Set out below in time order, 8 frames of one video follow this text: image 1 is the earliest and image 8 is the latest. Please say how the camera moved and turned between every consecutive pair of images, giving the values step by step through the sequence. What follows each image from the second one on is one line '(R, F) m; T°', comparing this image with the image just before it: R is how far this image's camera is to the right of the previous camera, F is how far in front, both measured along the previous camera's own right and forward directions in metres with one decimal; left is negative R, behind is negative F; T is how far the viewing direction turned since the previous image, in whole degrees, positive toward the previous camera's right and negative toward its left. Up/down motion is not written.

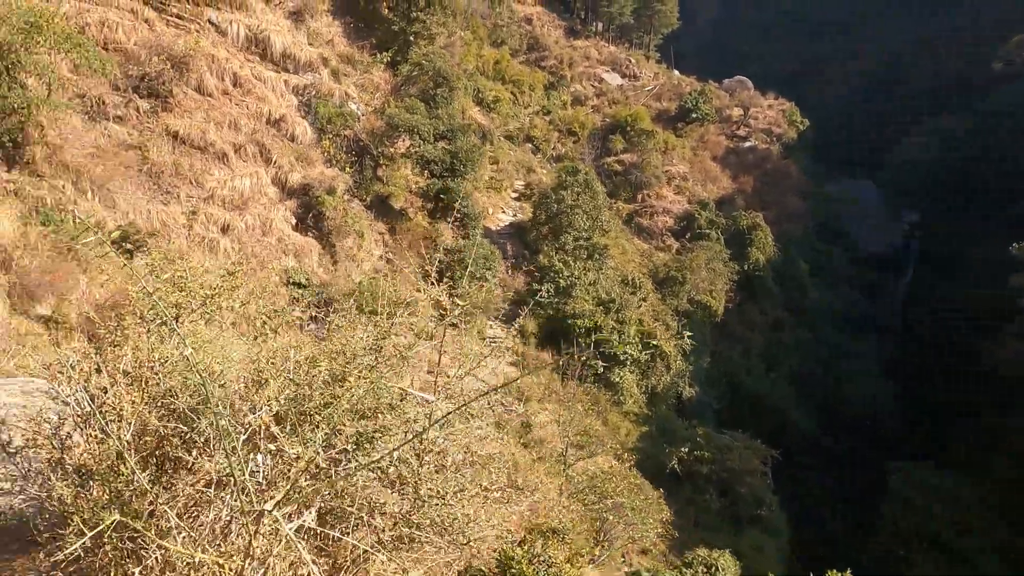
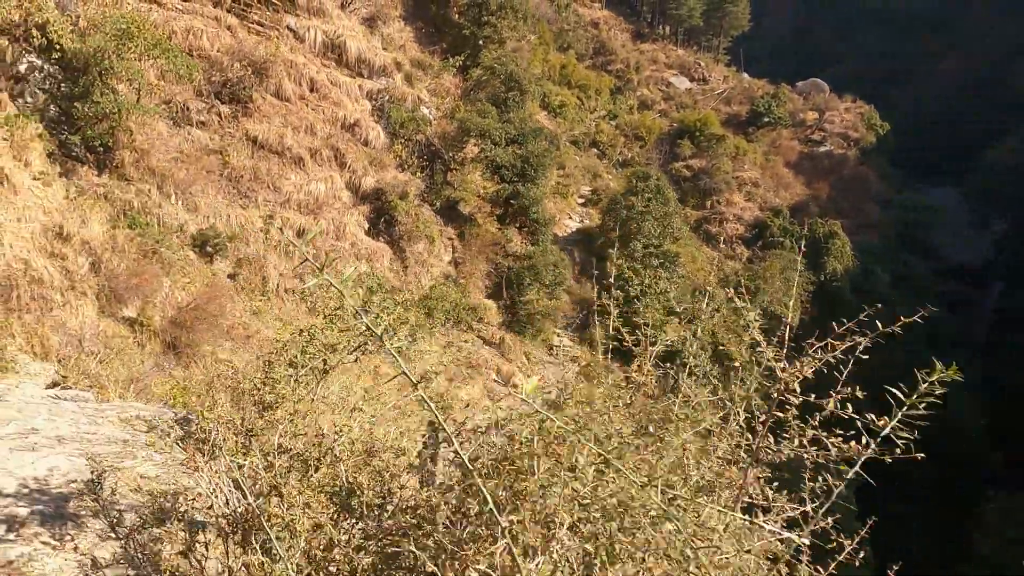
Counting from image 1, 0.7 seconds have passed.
(-0.2, +0.2) m; -5°
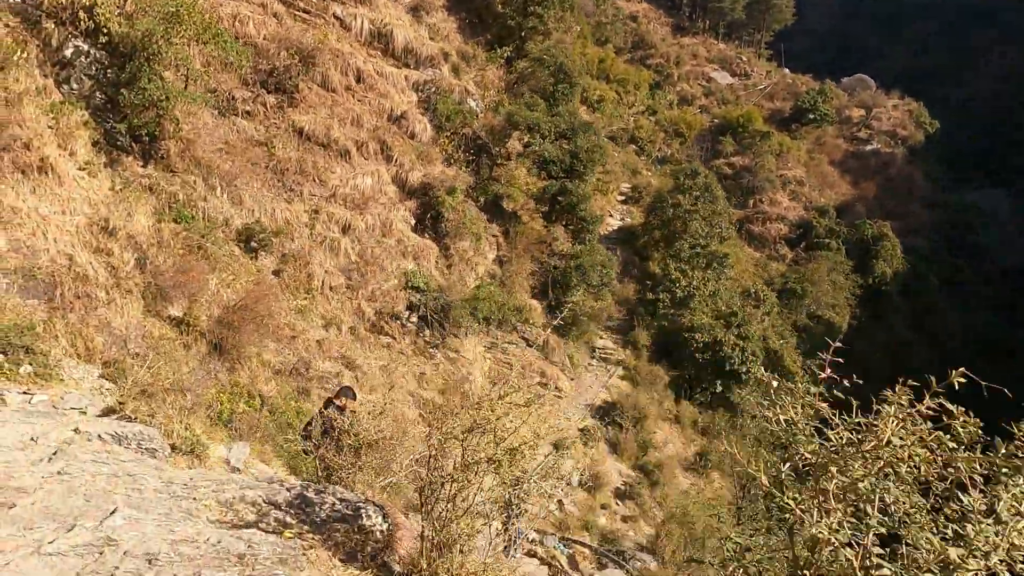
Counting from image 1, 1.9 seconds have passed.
(-0.3, +0.4) m; -2°
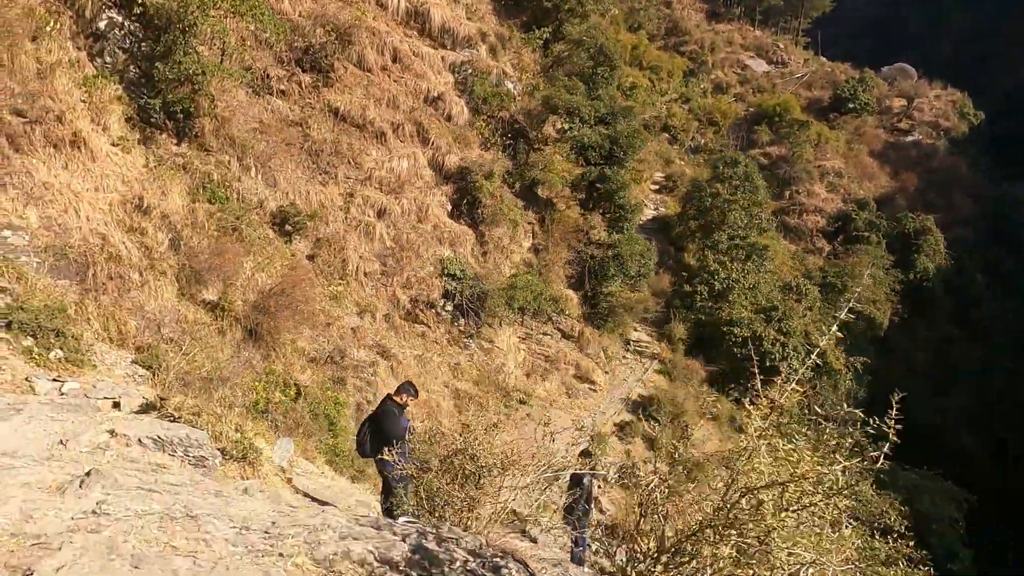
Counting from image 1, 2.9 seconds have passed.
(-0.2, +0.3) m; -2°
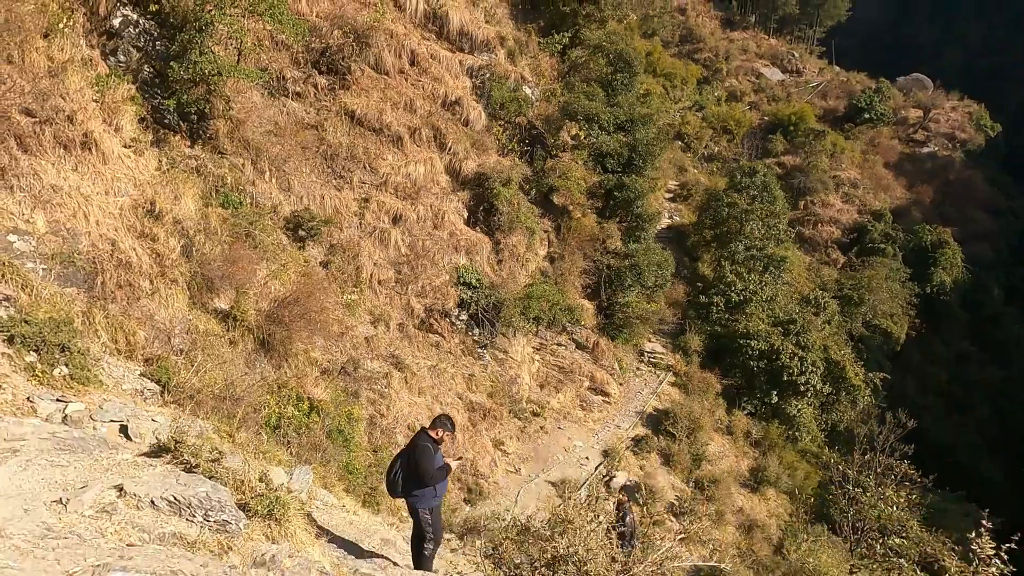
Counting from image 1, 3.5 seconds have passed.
(-0.1, +0.2) m; -1°
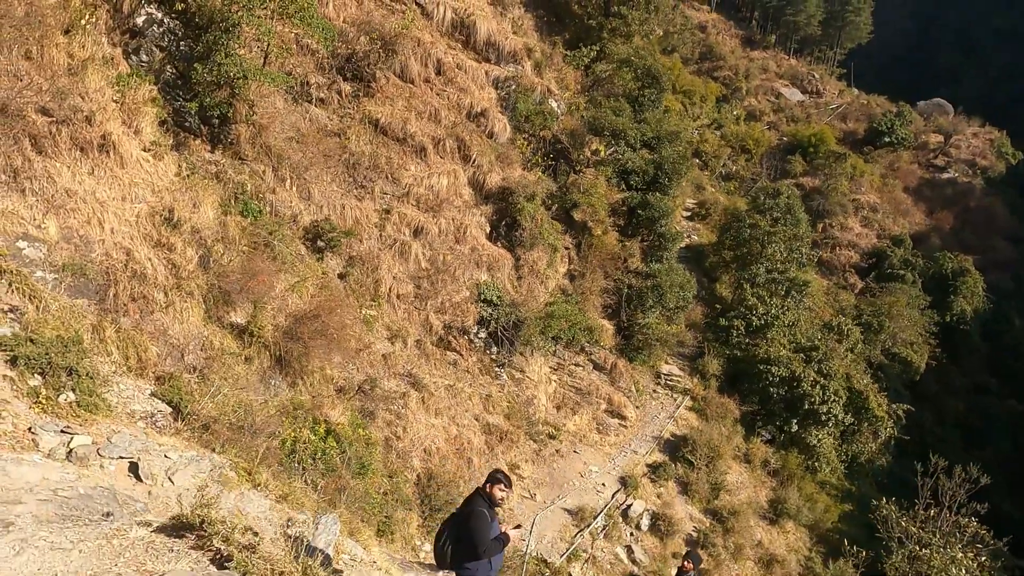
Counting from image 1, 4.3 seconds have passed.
(-0.2, +0.3) m; -1°
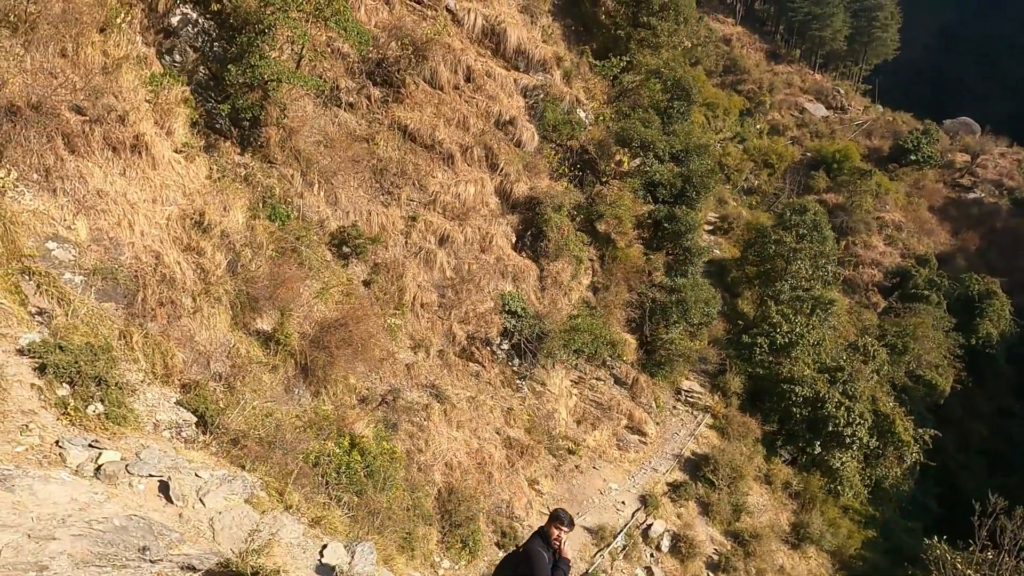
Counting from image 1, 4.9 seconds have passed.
(-0.1, +0.1) m; -1°
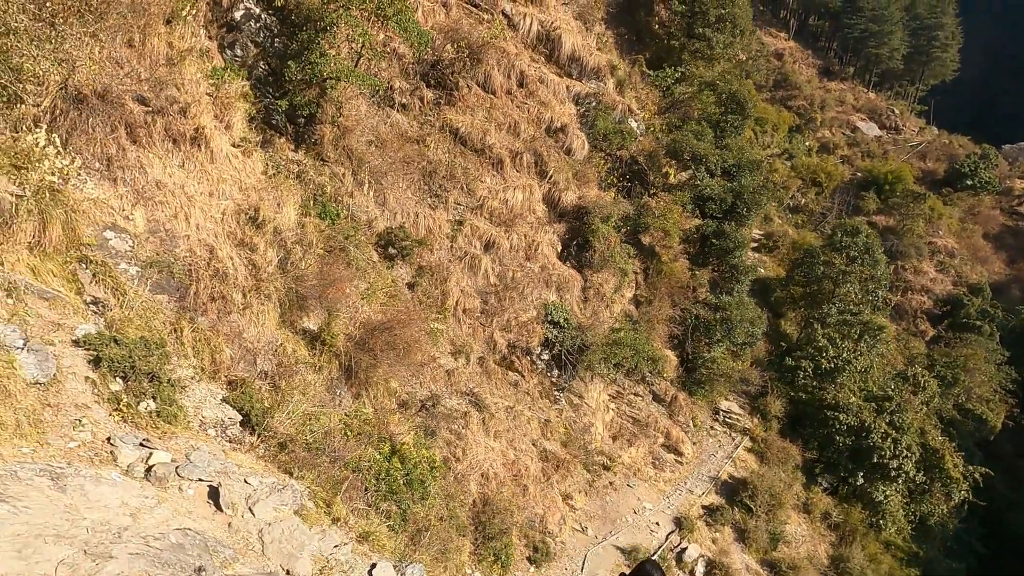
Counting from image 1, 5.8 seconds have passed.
(-0.1, +0.1) m; -3°
